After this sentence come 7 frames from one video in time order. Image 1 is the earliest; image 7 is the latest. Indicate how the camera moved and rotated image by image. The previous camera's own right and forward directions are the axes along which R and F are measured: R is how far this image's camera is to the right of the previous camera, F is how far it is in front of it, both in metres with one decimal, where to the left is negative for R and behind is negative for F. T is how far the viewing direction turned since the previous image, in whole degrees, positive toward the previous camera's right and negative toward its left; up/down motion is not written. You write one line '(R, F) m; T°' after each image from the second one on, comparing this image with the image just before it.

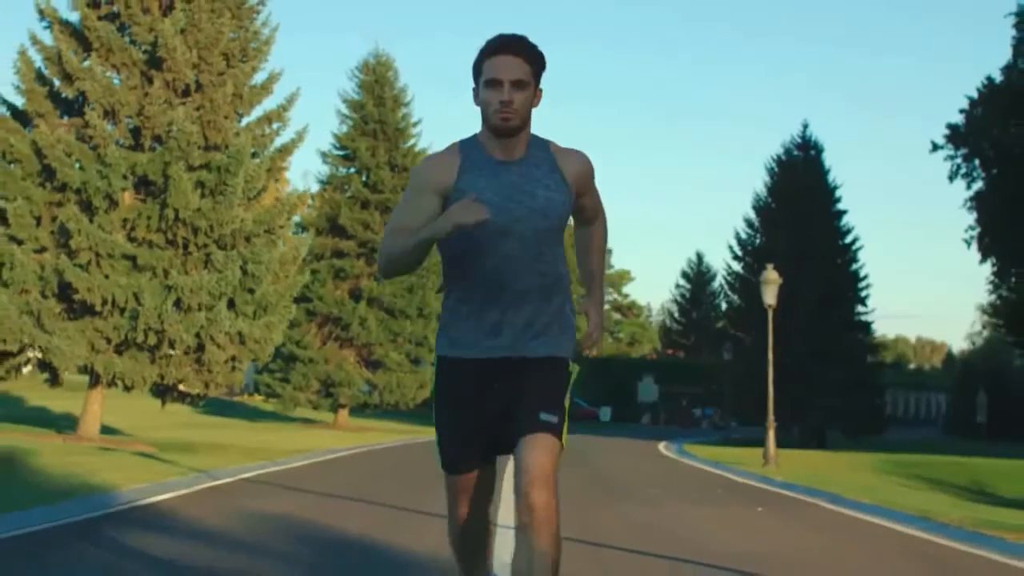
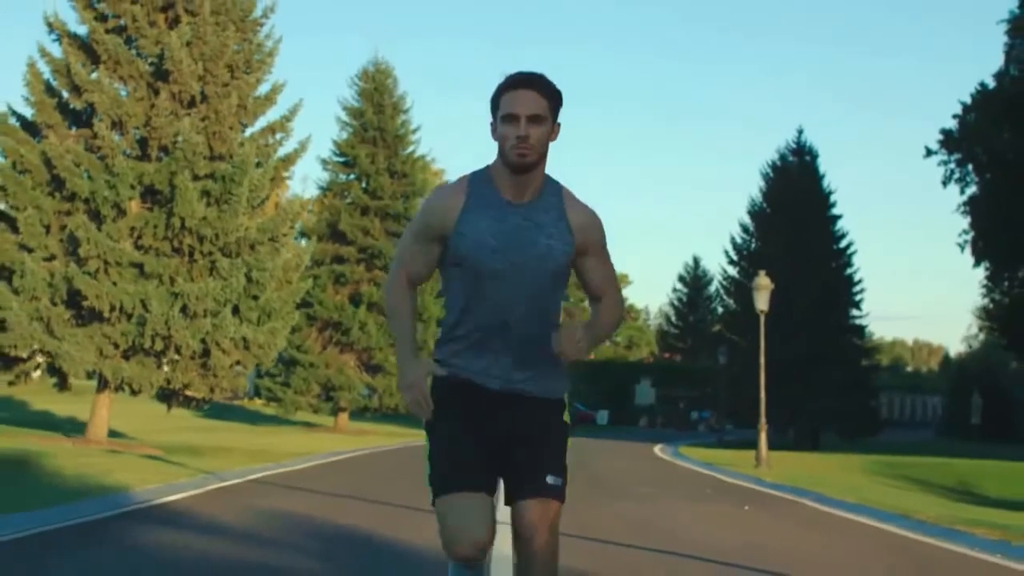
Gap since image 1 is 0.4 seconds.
(0.0, -0.7) m; 0°
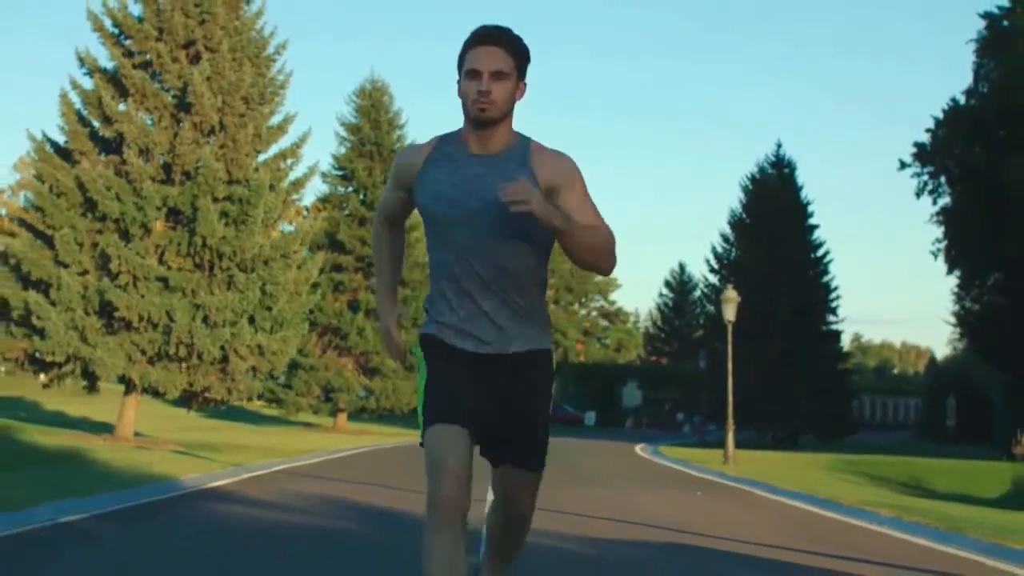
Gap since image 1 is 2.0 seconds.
(0.0, -2.9) m; 0°
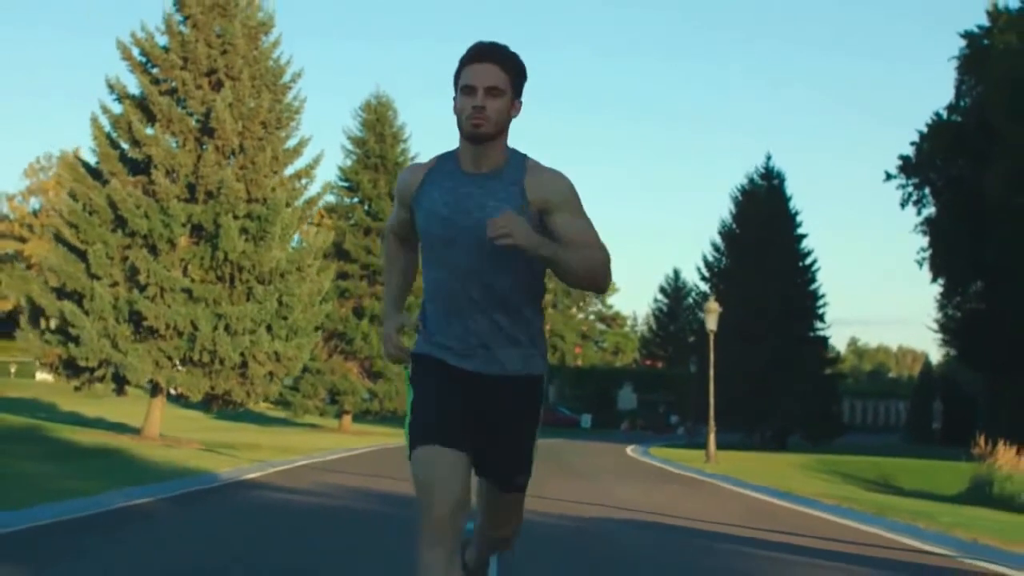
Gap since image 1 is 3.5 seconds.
(0.0, -2.5) m; 0°
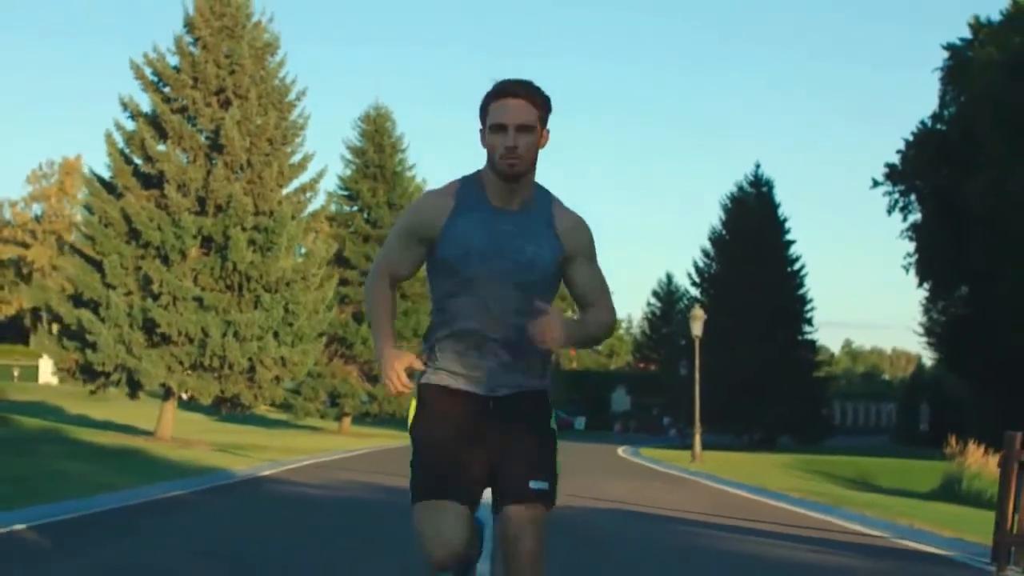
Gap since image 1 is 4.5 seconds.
(0.0, -1.7) m; 0°
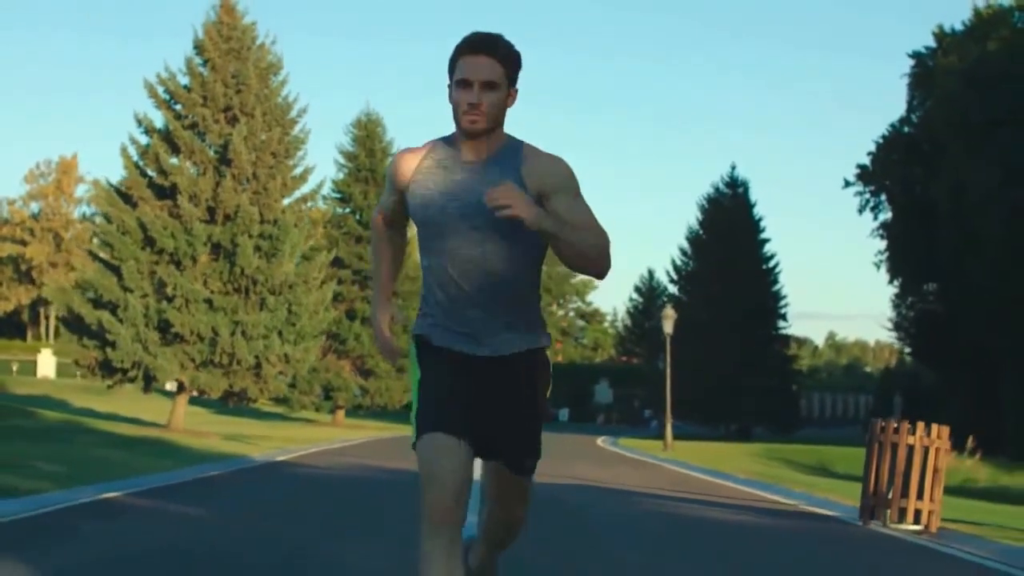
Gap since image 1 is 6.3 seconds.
(0.0, -3.0) m; +1°
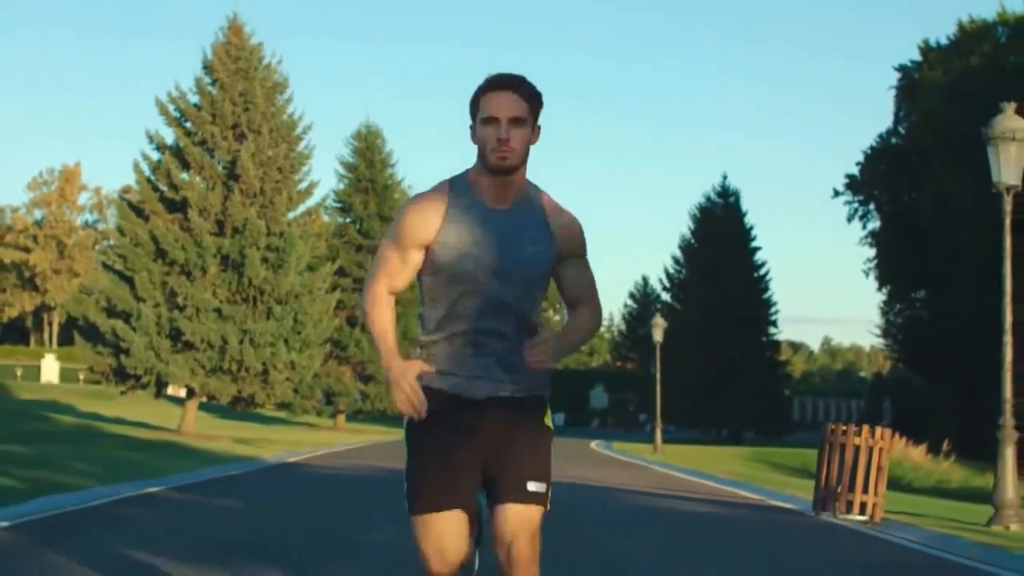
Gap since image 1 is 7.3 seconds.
(0.0, -1.7) m; 0°
